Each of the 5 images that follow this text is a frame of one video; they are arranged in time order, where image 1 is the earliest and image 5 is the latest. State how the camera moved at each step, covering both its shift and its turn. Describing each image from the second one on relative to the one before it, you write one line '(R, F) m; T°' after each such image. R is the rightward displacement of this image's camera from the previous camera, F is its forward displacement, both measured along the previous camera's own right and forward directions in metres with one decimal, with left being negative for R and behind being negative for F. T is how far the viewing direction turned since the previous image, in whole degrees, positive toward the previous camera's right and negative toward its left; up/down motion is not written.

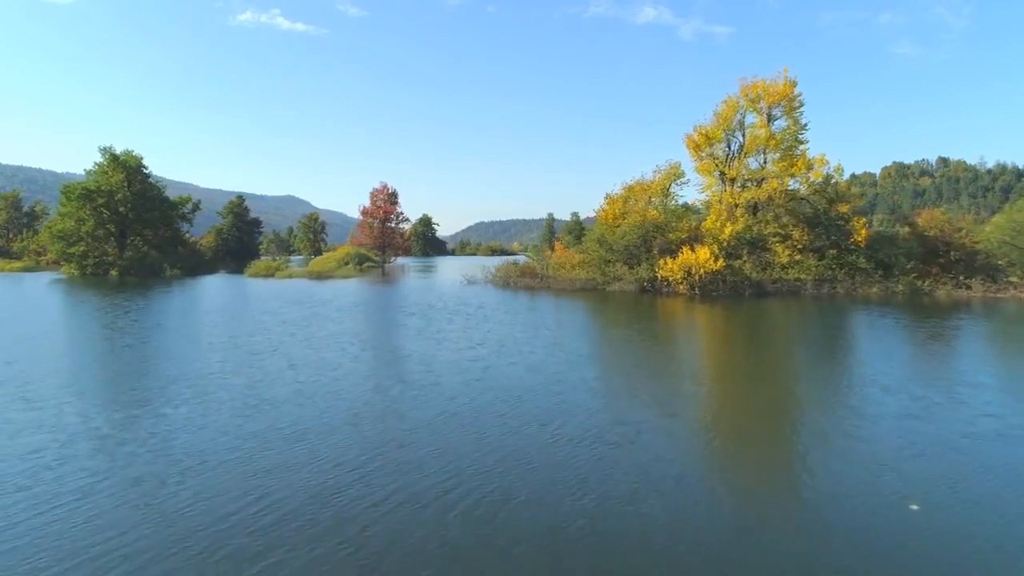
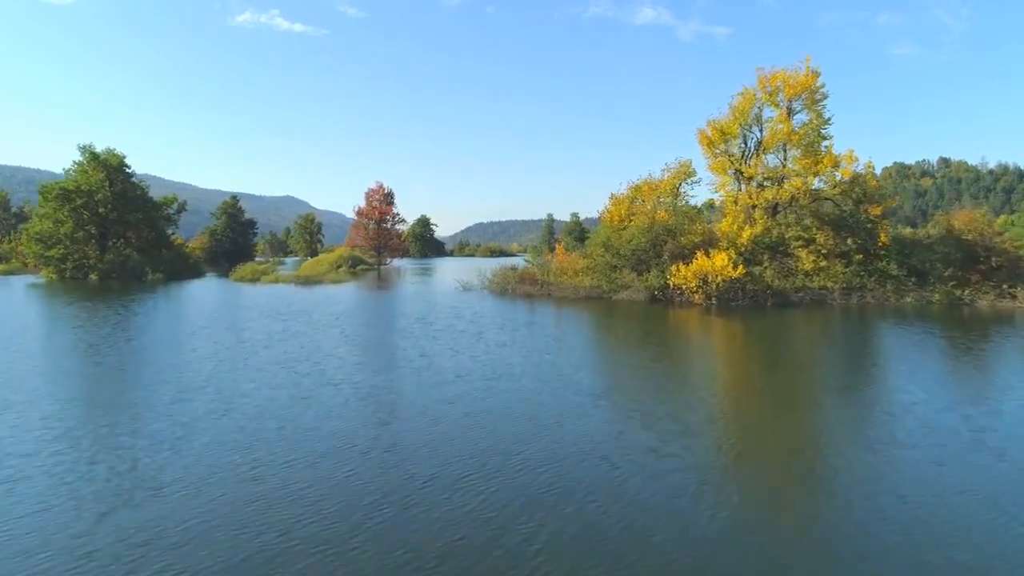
(+0.1, +2.6) m; 0°
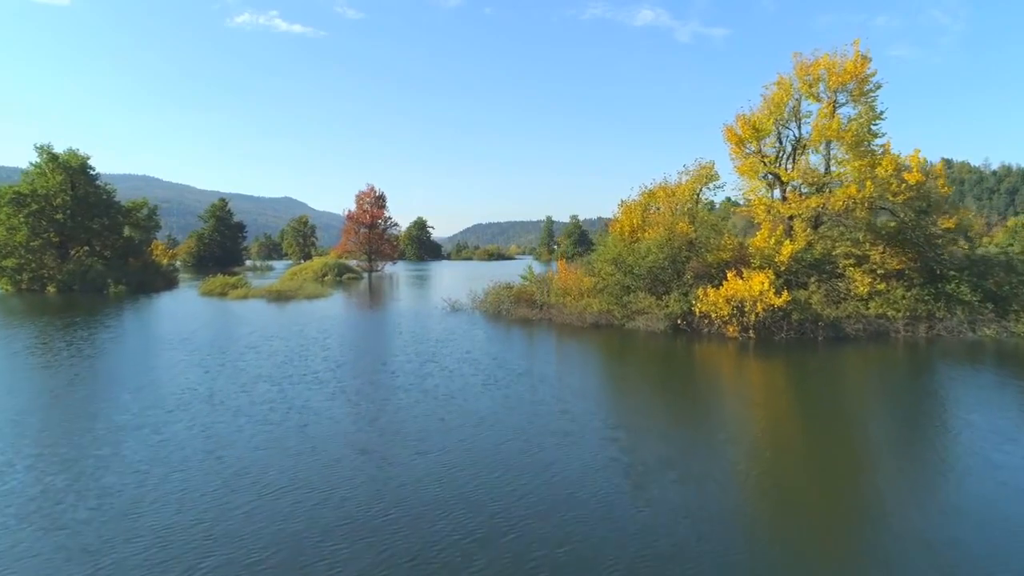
(+0.2, +4.7) m; 0°
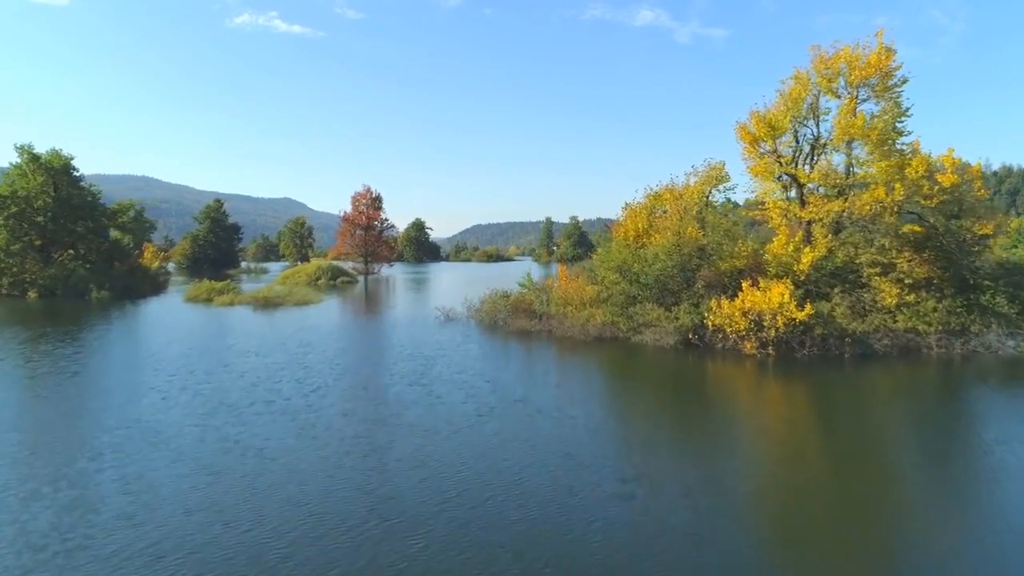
(+0.1, +1.8) m; 0°
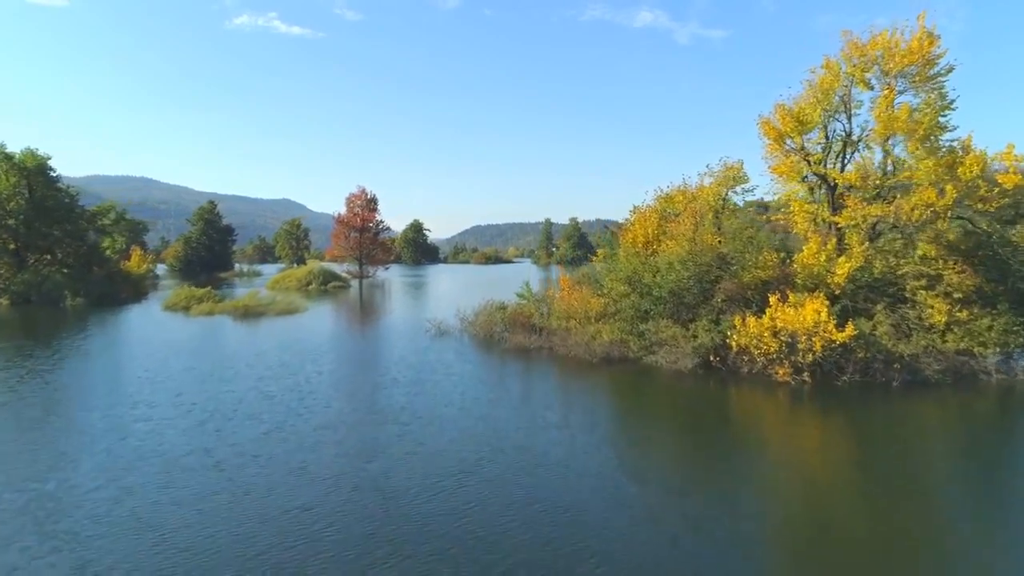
(+0.1, +2.5) m; 0°
